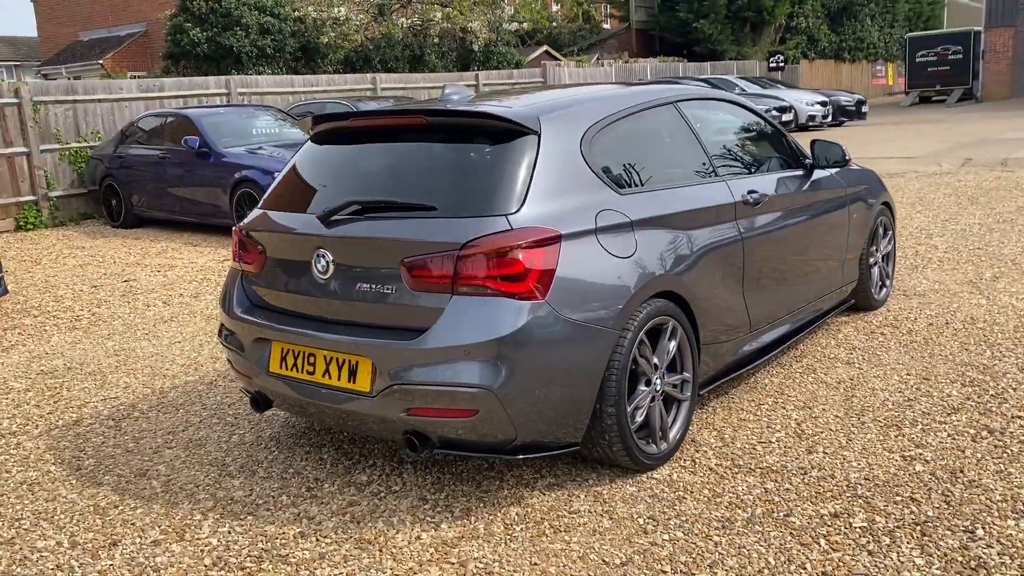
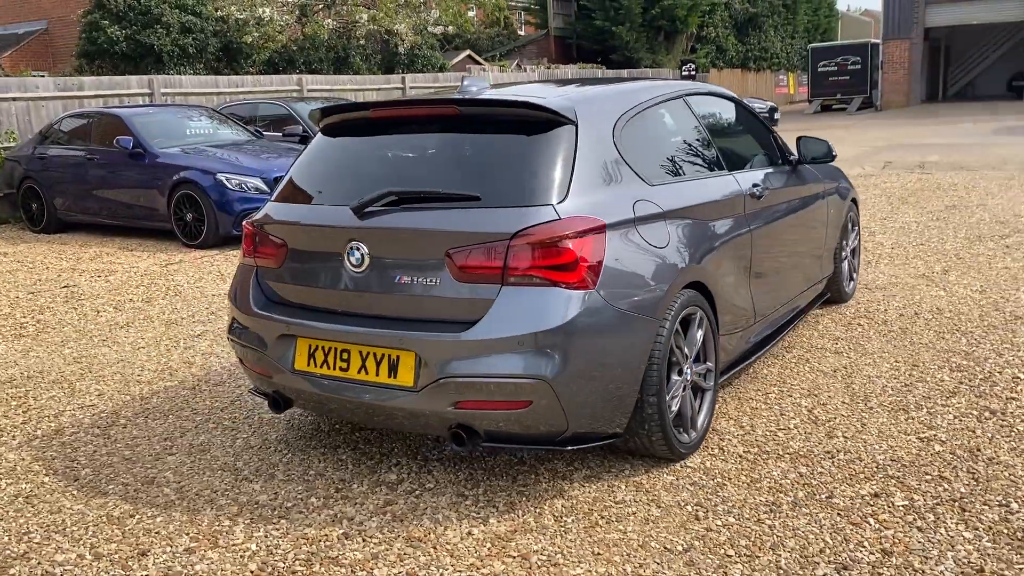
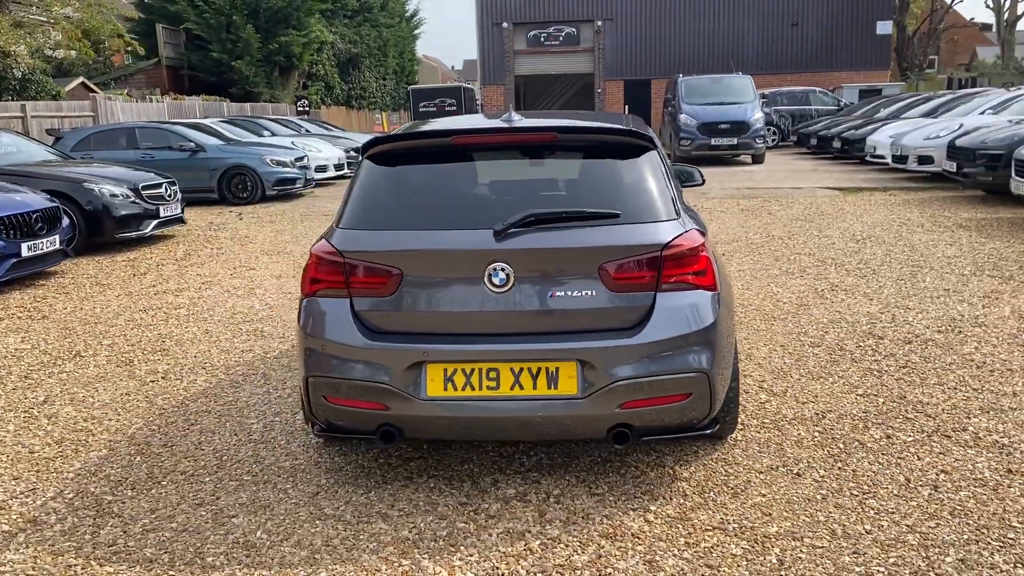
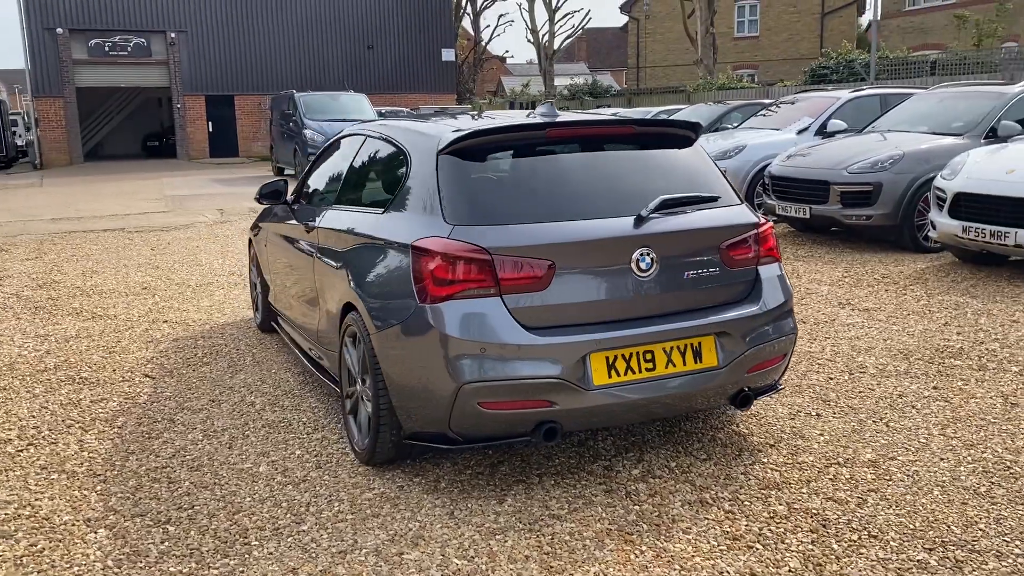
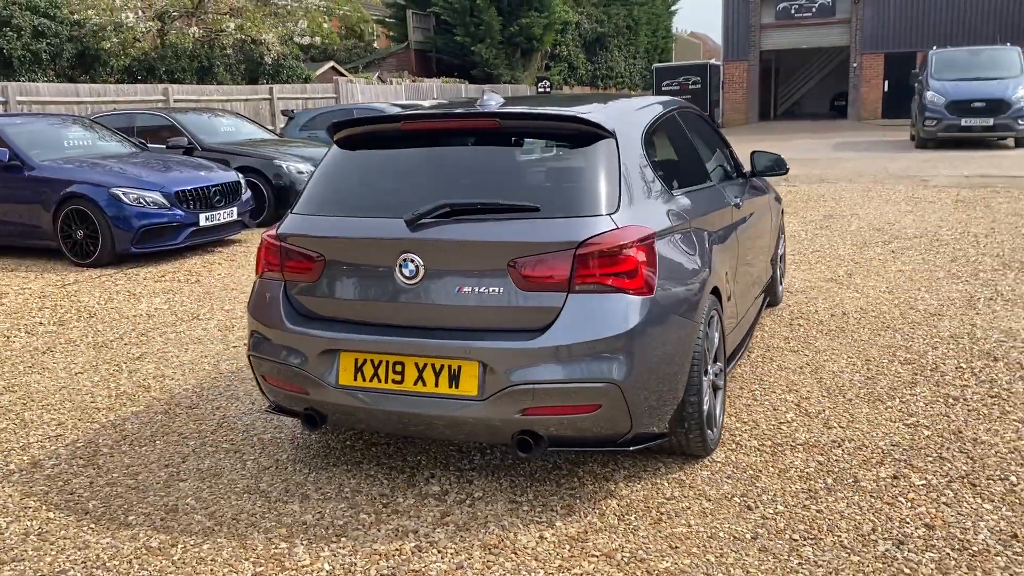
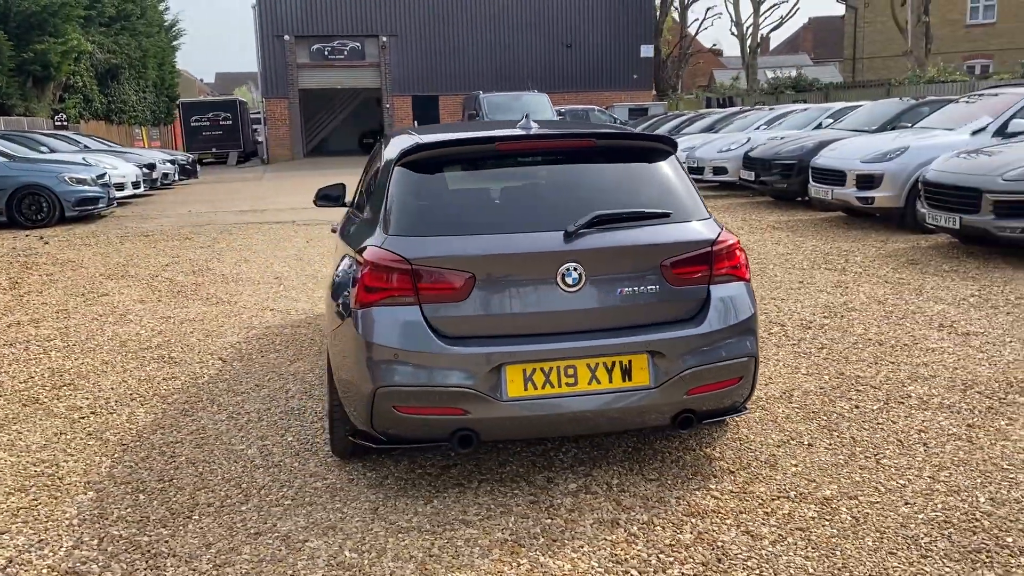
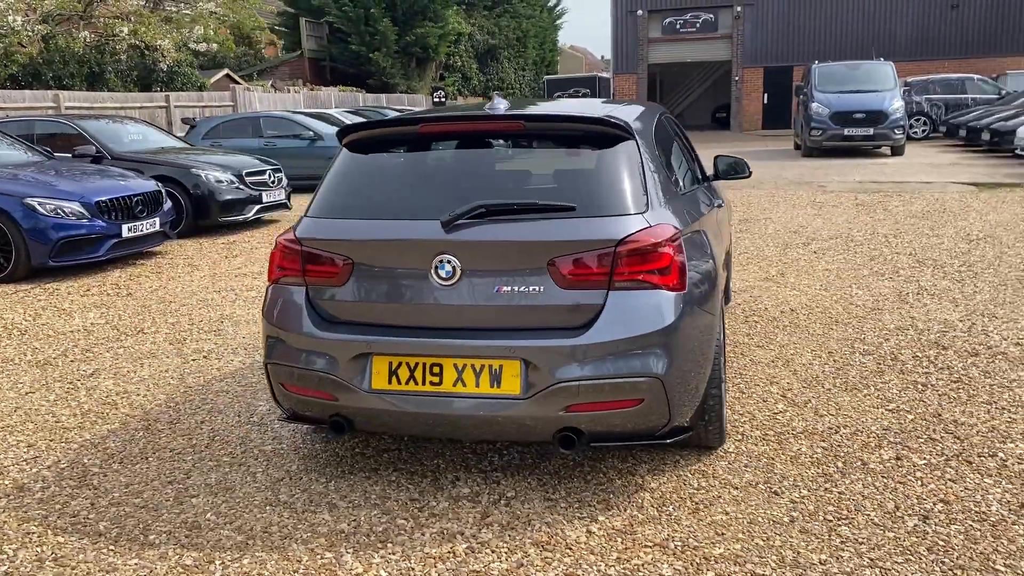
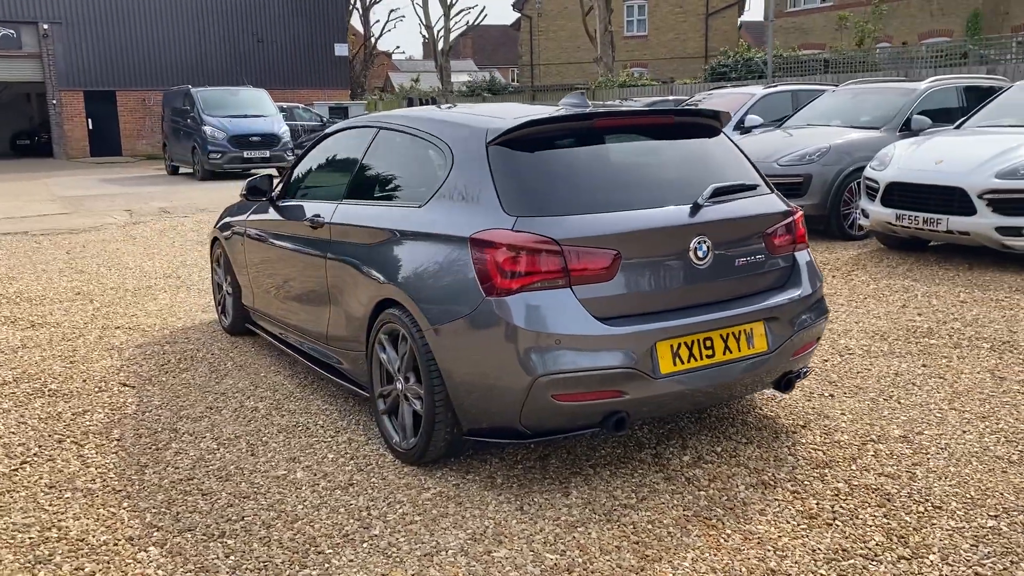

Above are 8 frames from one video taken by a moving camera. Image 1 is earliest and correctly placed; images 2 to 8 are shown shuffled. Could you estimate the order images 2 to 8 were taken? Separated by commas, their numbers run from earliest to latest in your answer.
2, 5, 7, 3, 6, 4, 8
